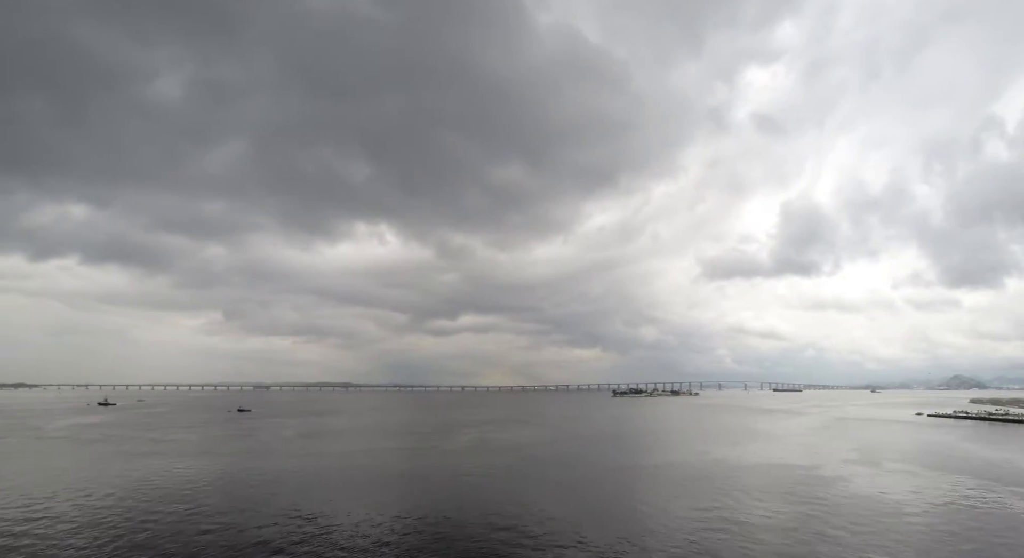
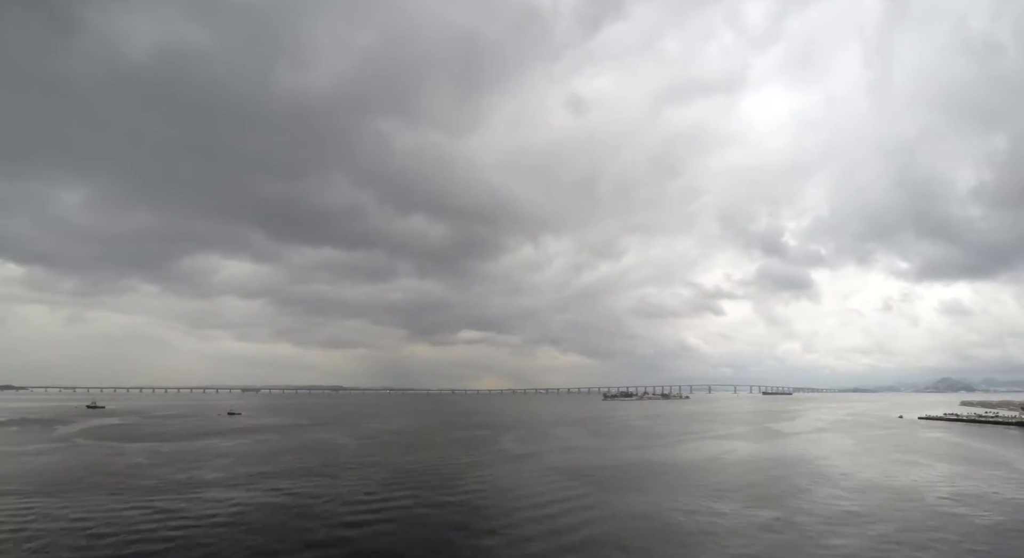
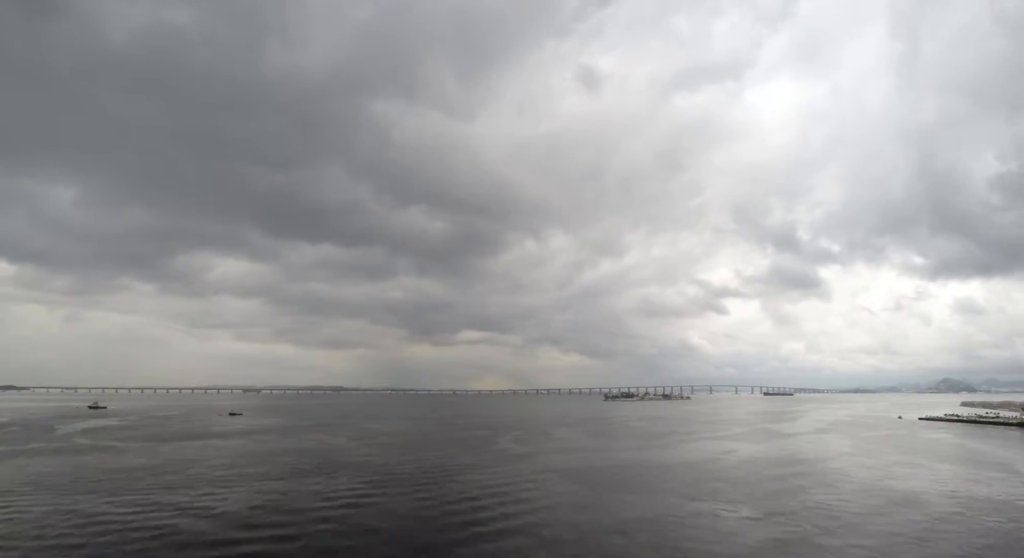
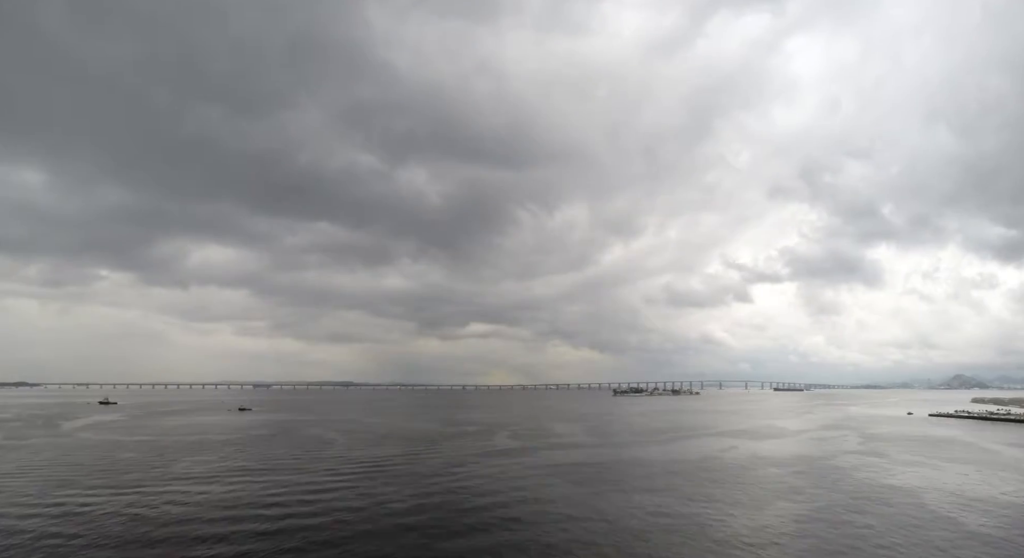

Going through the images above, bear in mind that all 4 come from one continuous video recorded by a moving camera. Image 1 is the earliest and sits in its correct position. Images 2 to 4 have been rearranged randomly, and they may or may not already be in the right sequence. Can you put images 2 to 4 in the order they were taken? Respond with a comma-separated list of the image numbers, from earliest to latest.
4, 3, 2
